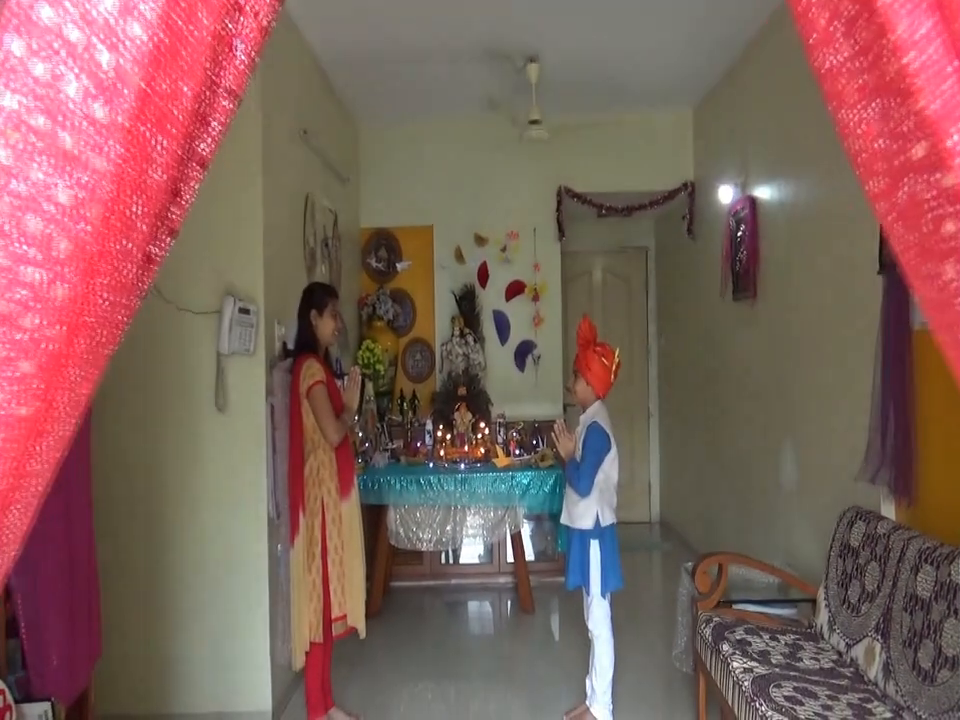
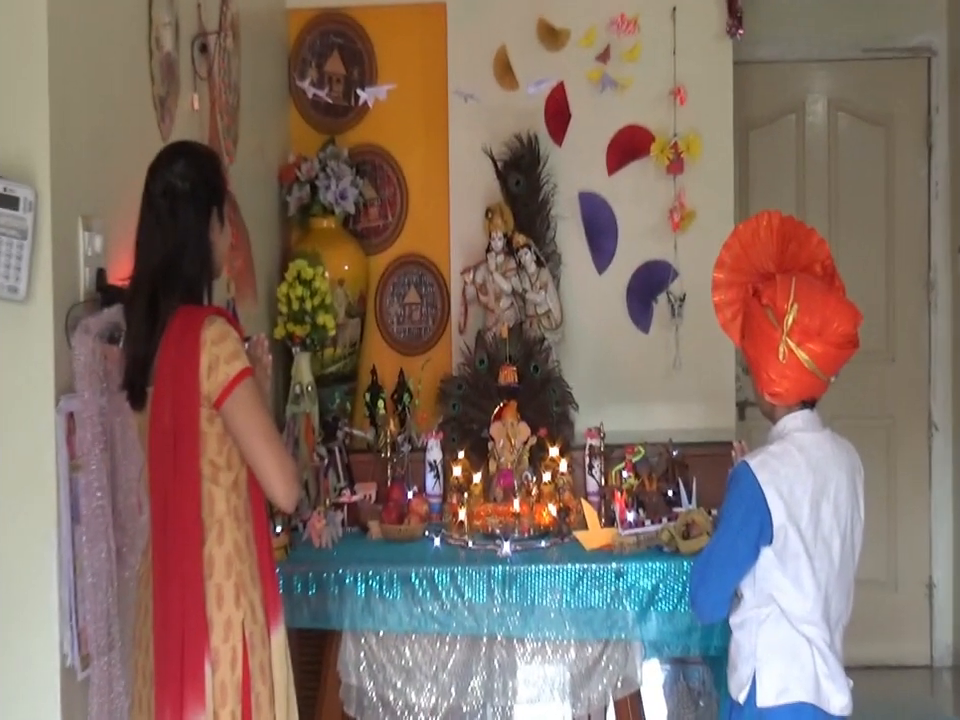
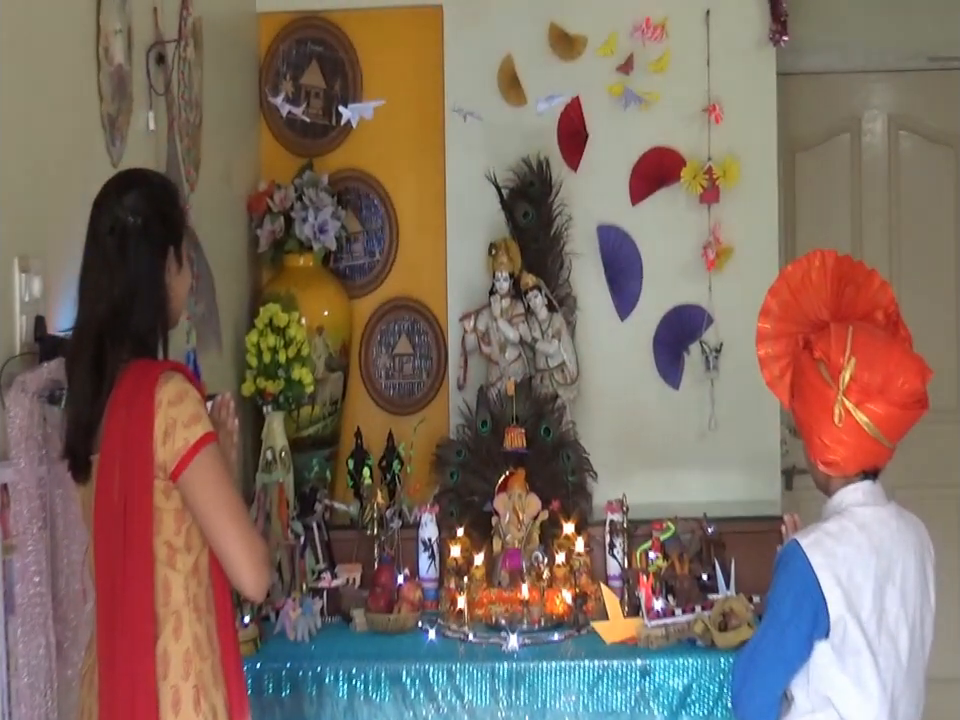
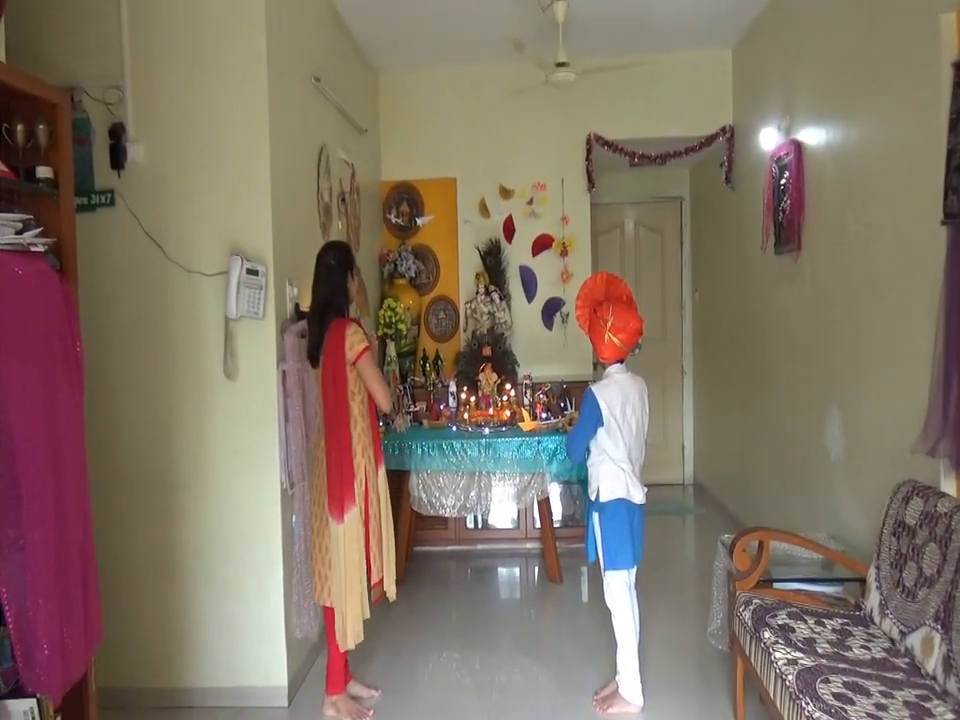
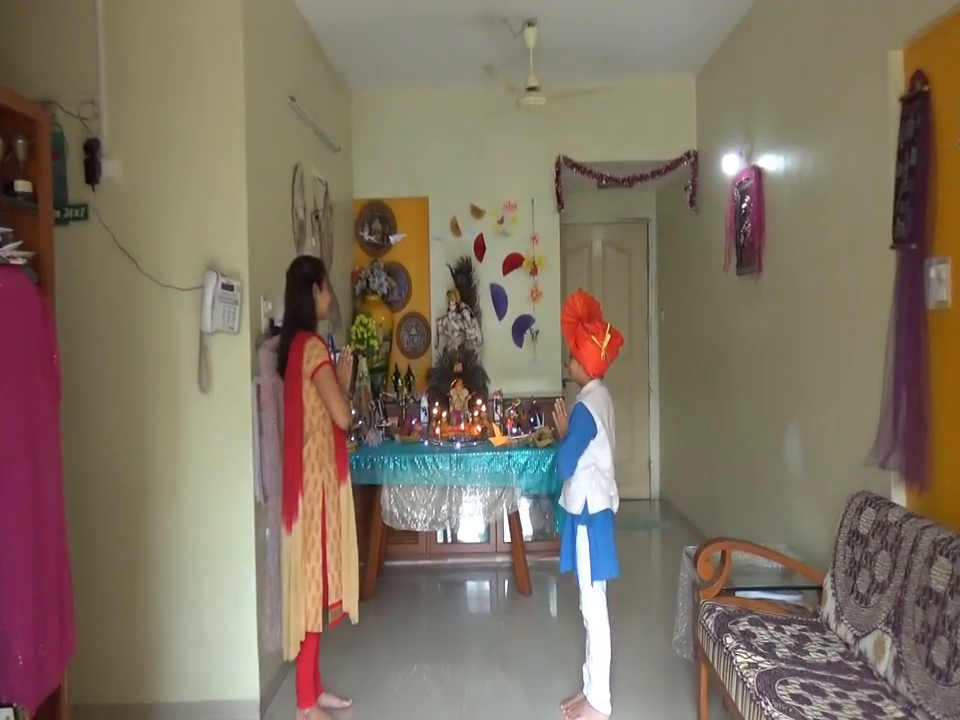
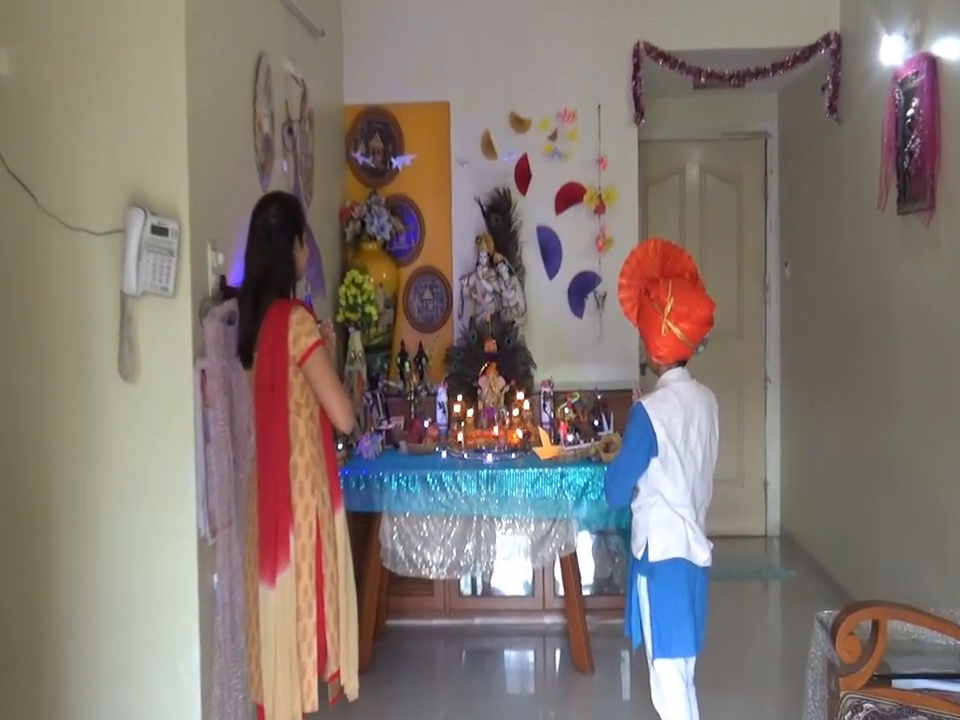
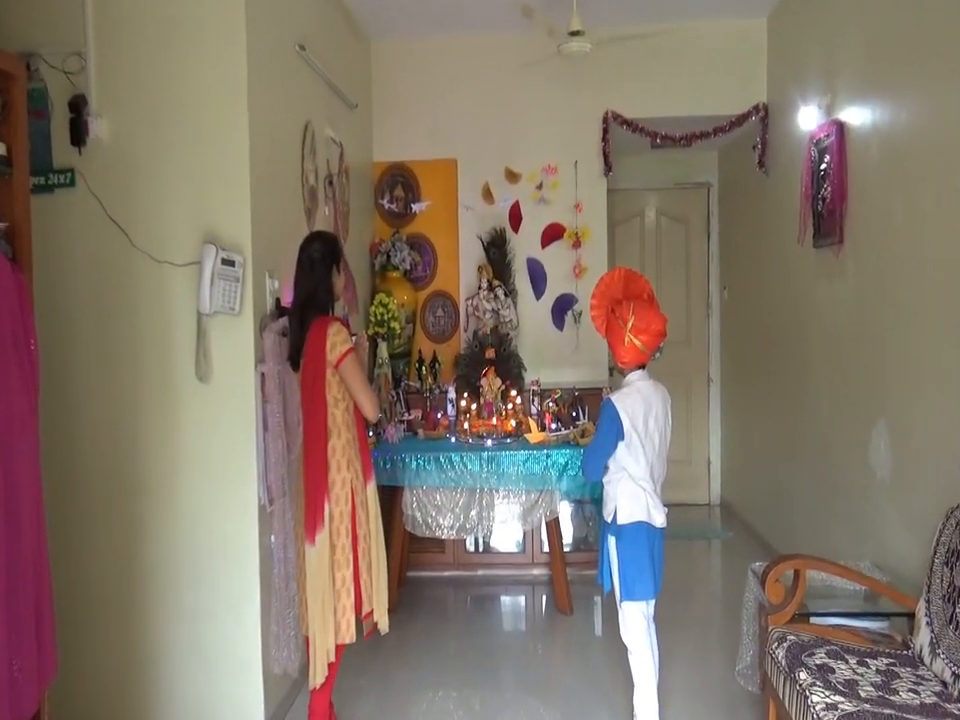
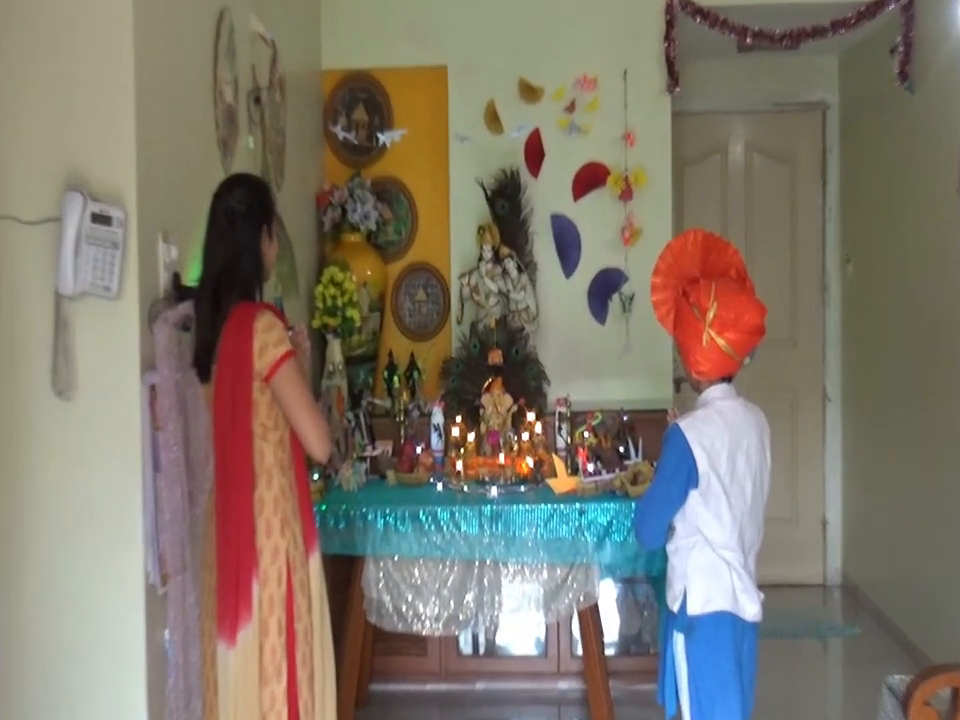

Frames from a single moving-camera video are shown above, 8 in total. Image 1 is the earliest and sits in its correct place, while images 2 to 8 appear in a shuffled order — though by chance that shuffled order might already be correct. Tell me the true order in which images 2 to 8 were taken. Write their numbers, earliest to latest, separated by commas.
5, 4, 7, 6, 8, 2, 3
